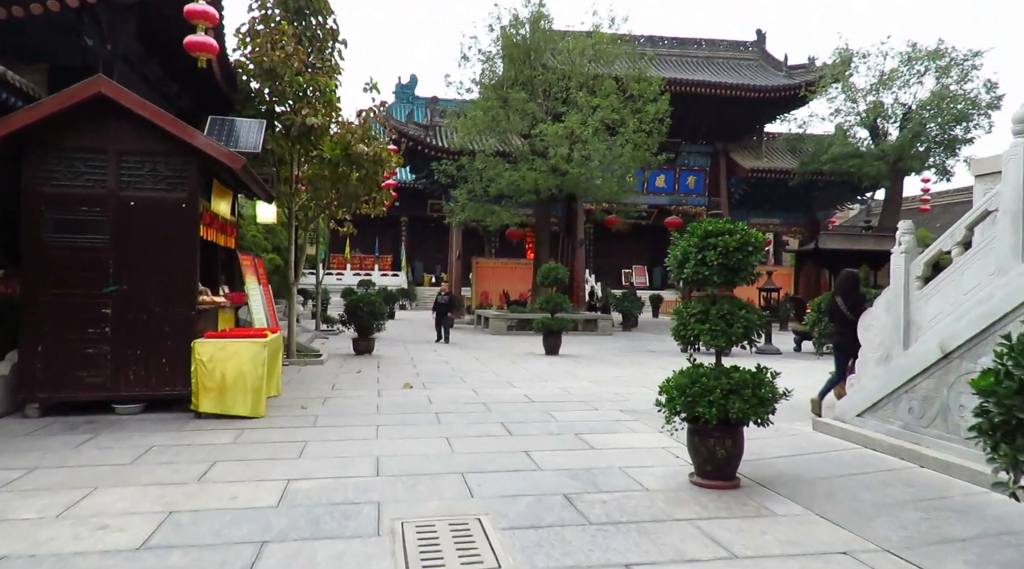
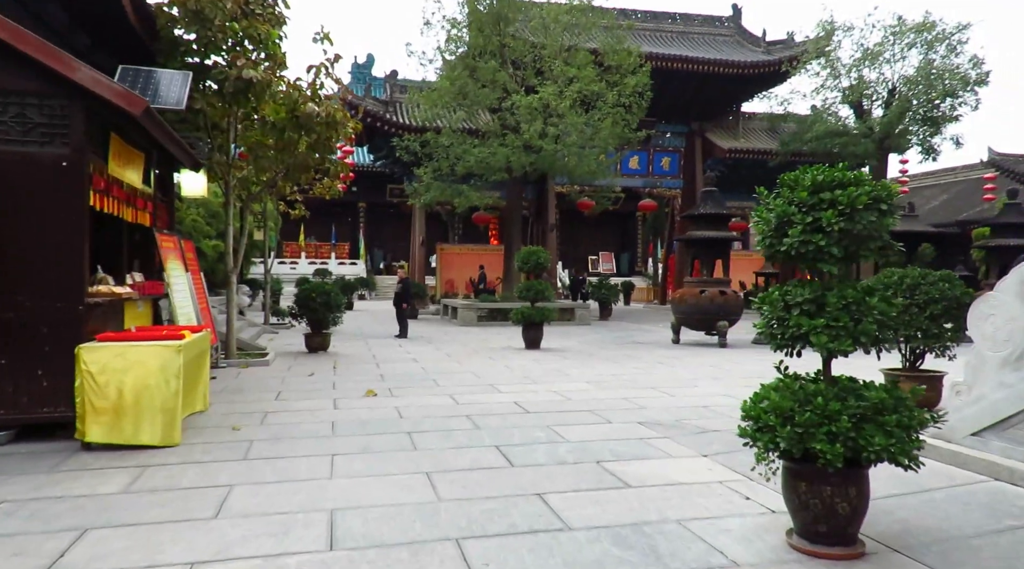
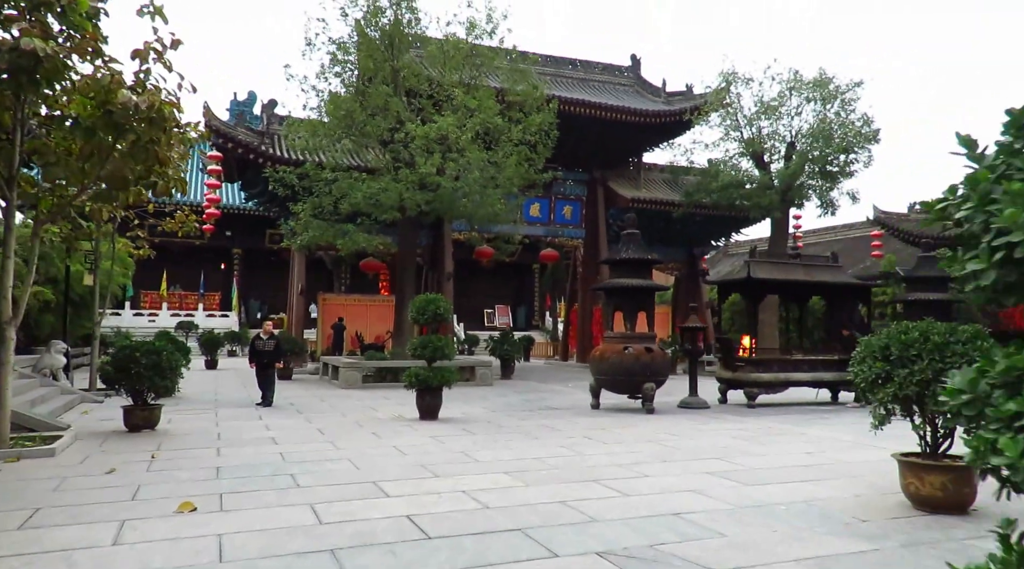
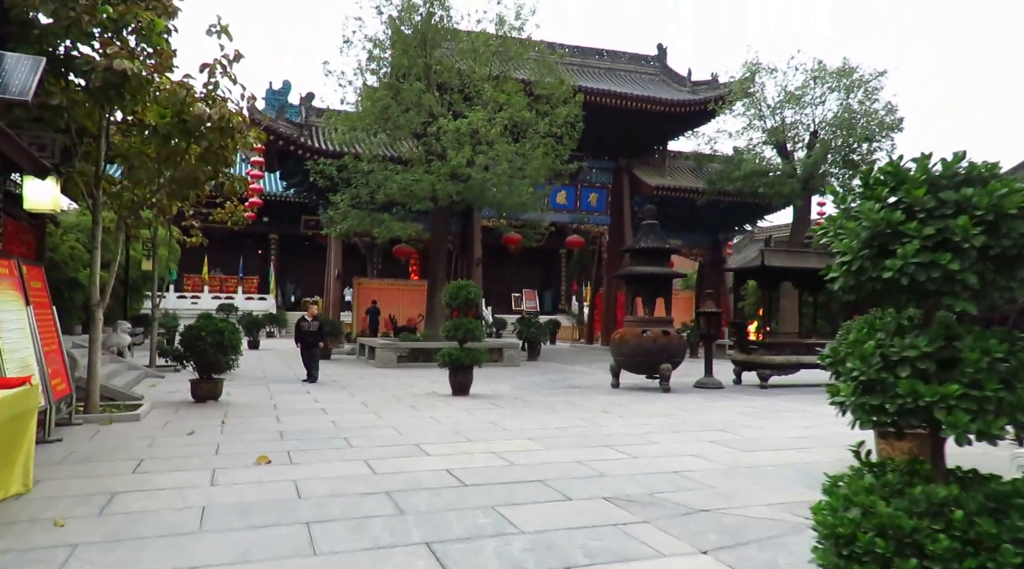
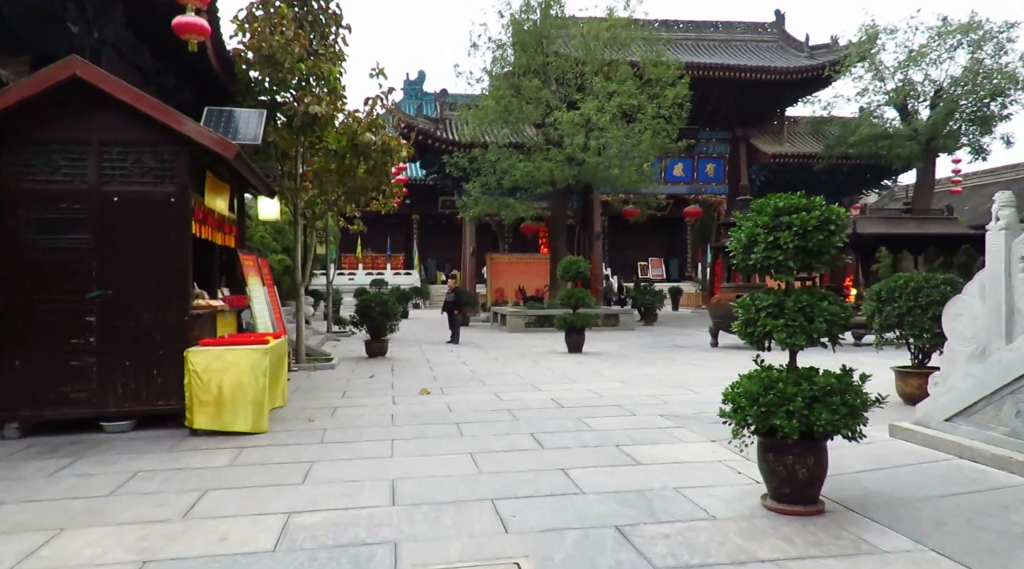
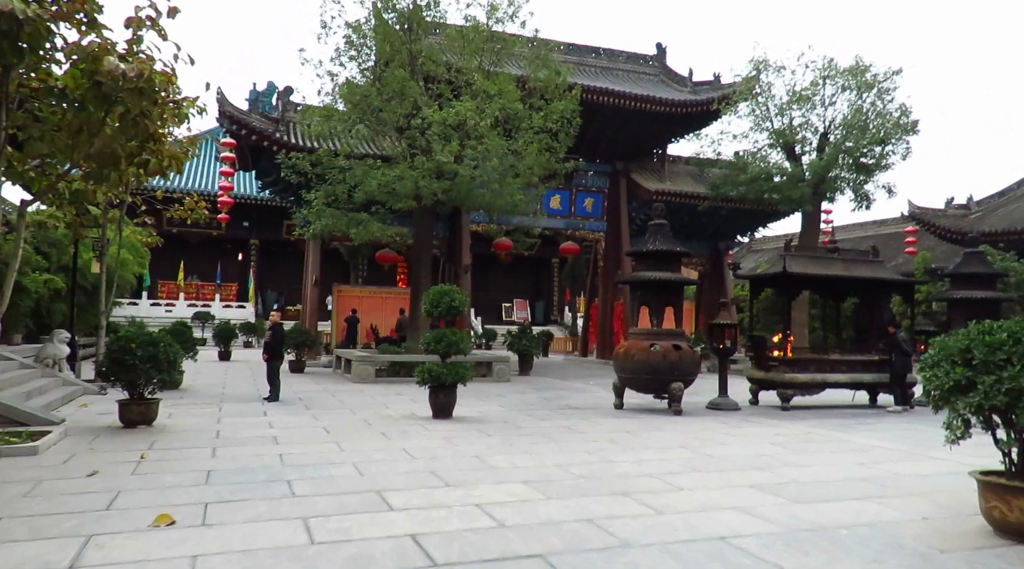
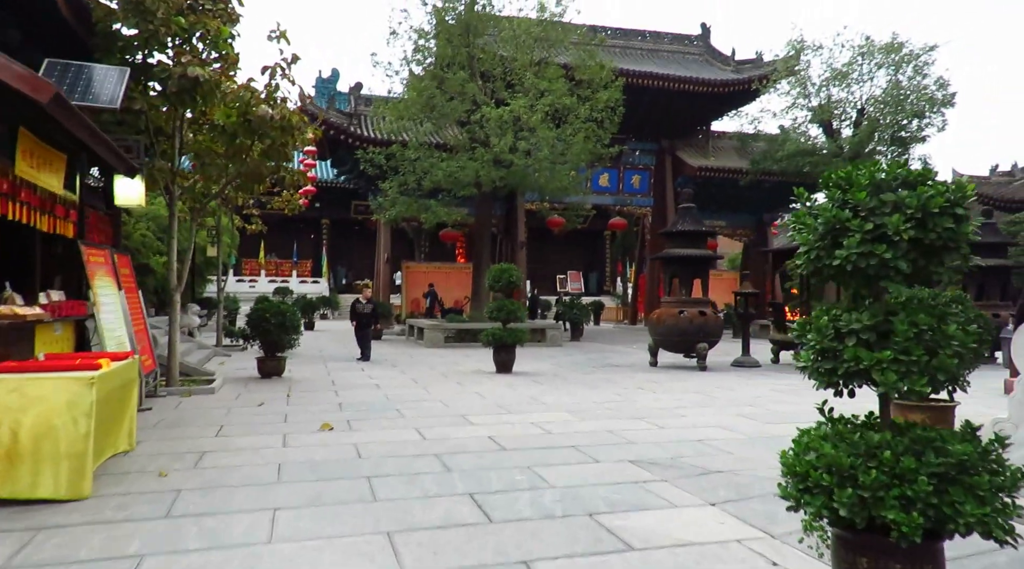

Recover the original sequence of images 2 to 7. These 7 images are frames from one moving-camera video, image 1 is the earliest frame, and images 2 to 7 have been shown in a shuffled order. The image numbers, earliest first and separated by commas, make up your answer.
5, 2, 7, 4, 3, 6
